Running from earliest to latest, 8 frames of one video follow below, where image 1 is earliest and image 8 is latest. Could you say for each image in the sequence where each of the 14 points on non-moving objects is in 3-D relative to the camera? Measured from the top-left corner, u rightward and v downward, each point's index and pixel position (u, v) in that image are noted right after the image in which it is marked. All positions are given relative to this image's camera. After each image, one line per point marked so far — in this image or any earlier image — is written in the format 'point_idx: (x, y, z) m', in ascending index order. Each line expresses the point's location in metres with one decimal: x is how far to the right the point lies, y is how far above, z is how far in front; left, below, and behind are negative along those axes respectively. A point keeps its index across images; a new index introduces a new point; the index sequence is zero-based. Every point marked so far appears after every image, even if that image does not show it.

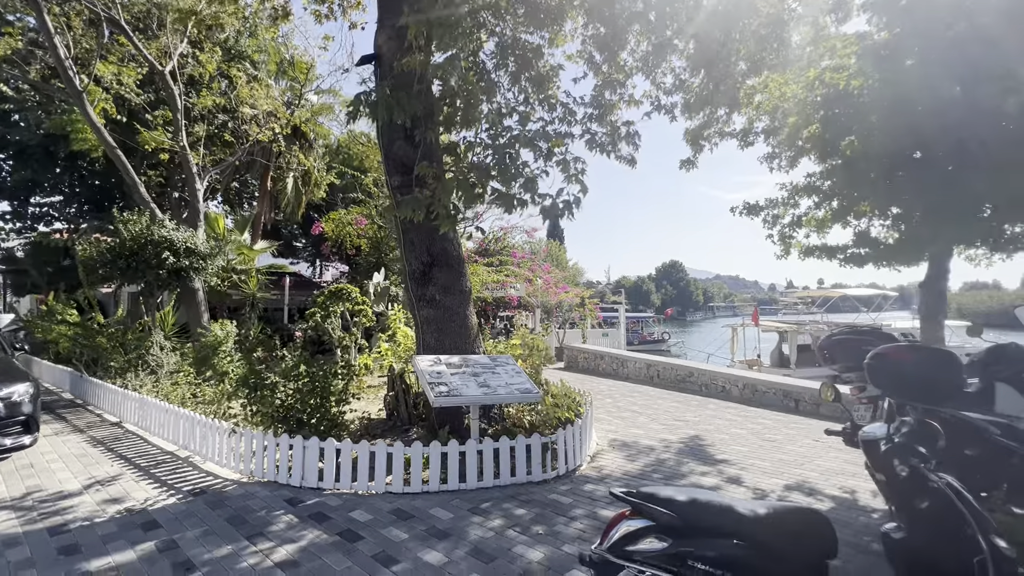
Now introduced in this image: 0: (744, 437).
0: (+3.5, -2.3, +7.3) m
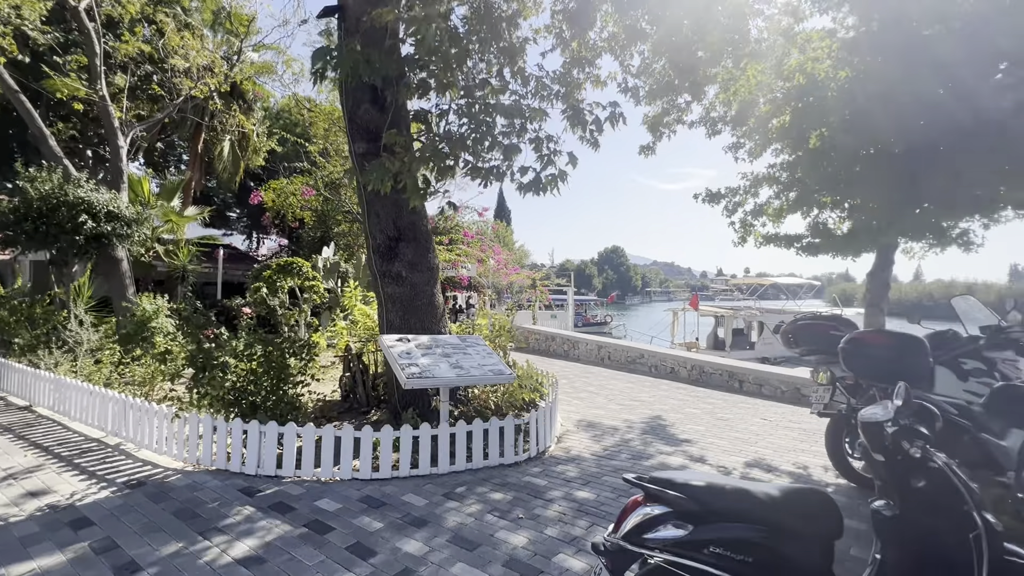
0: (+3.0, -2.0, +7.5) m
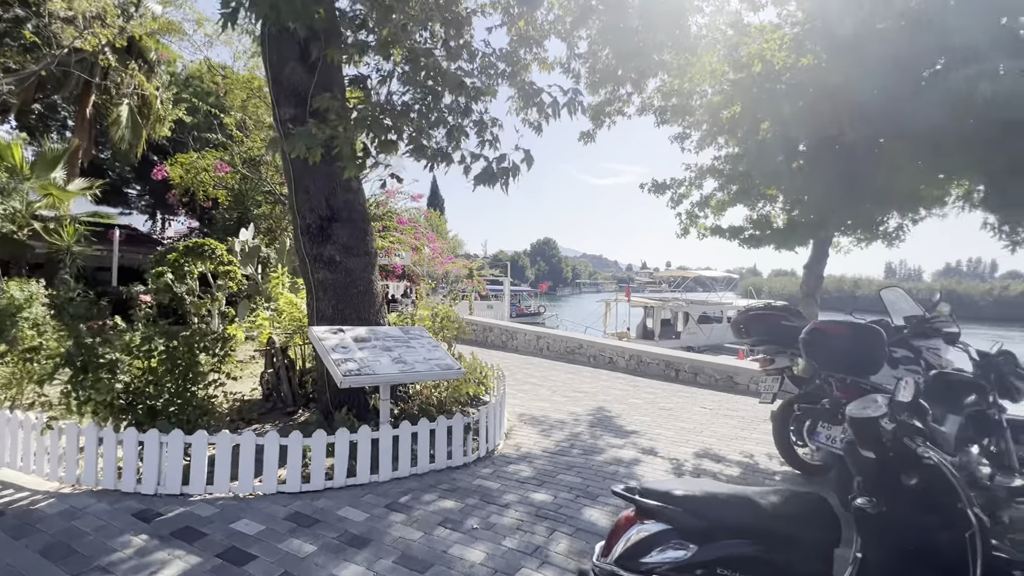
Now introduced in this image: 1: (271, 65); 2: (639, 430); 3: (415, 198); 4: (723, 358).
0: (+2.1, -1.9, +7.5) m
1: (-2.8, +2.6, +5.6) m
2: (+1.6, -1.8, +6.1) m
3: (-4.1, +3.8, +19.7) m
4: (+4.3, -1.4, +9.7) m
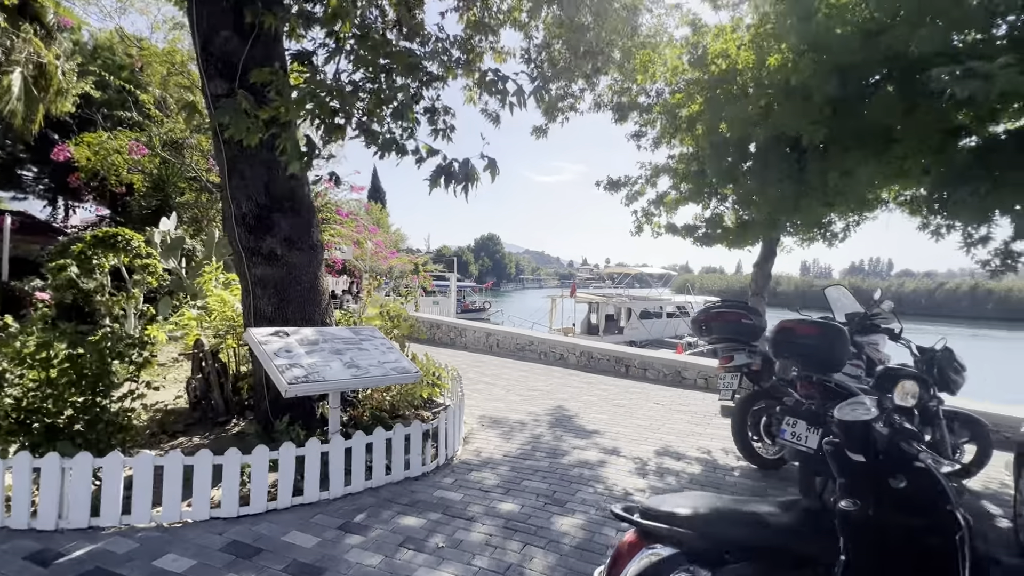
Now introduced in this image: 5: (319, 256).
0: (+1.4, -1.8, +7.5) m
1: (-3.3, +2.7, +4.9) m
2: (+1.1, -1.8, +6.0) m
3: (-6.2, +3.9, +18.8) m
4: (+3.3, -1.4, +9.9) m
5: (-2.1, +0.4, +5.2) m
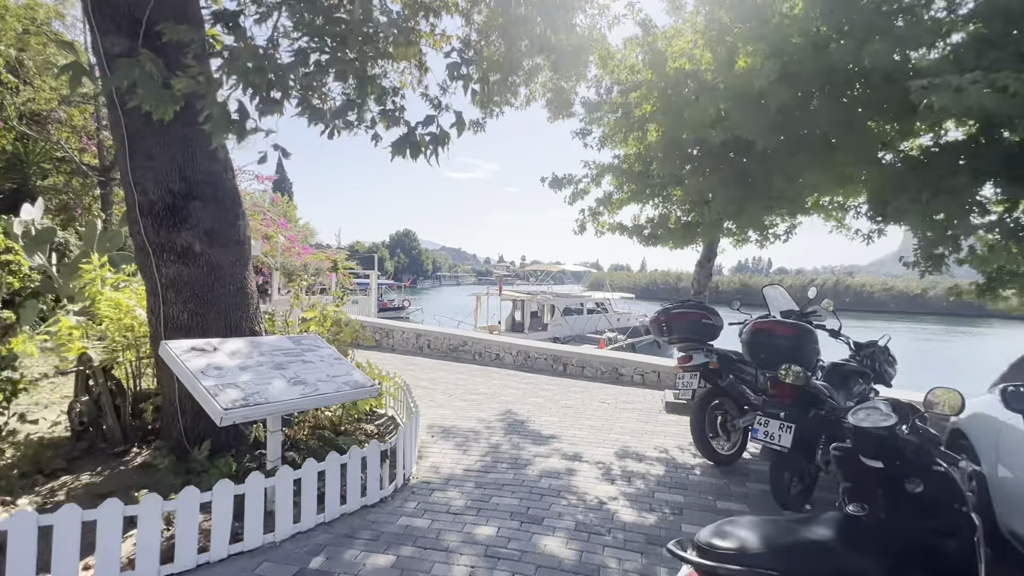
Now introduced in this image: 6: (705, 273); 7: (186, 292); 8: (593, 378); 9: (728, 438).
0: (+0.5, -1.8, +7.4) m
1: (-3.6, +2.6, +4.0) m
2: (+0.5, -1.8, +5.9) m
3: (-8.9, +4.0, +17.1) m
4: (+2.0, -1.3, +10.1) m
5: (-2.5, +0.3, +4.4) m
6: (+2.8, +0.2, +6.9) m
7: (-2.8, 0.0, +4.1) m
8: (+1.7, -1.9, +10.1) m
9: (+2.3, -1.6, +5.1) m
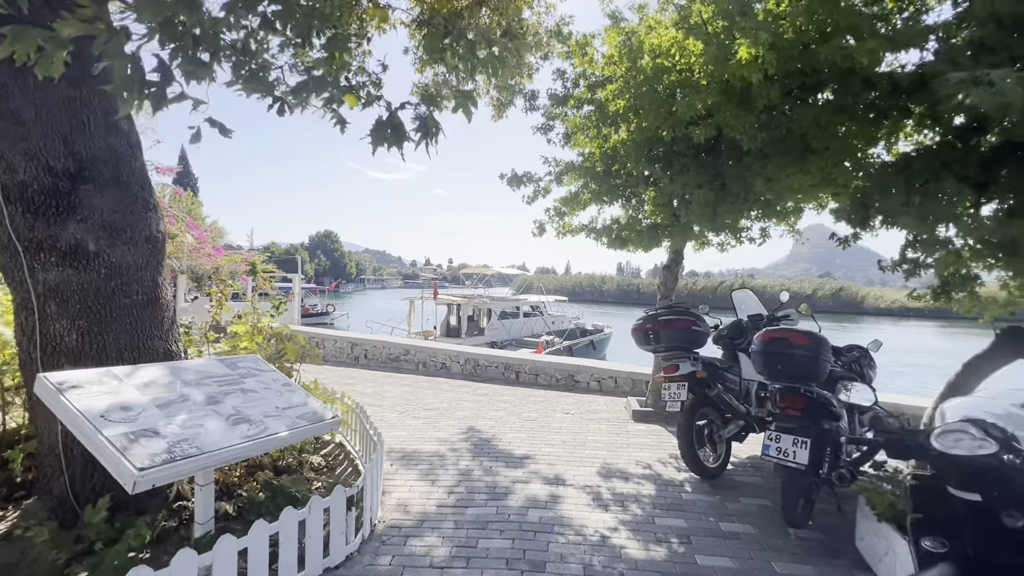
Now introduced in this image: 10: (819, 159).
0: (-0.1, -1.9, +6.8) m
1: (-3.6, +2.6, +2.9) m
2: (+0.2, -1.9, +5.4) m
3: (-10.9, +3.8, +15.1) m
4: (+1.0, -1.4, +9.7) m
5: (-2.6, +0.3, +3.5) m
6: (+2.3, +0.2, +6.8) m
7: (-2.9, -0.1, +3.1) m
8: (+0.7, -2.0, +9.7) m
9: (+2.1, -1.7, +4.8) m
10: (+3.0, +1.3, +4.8) m
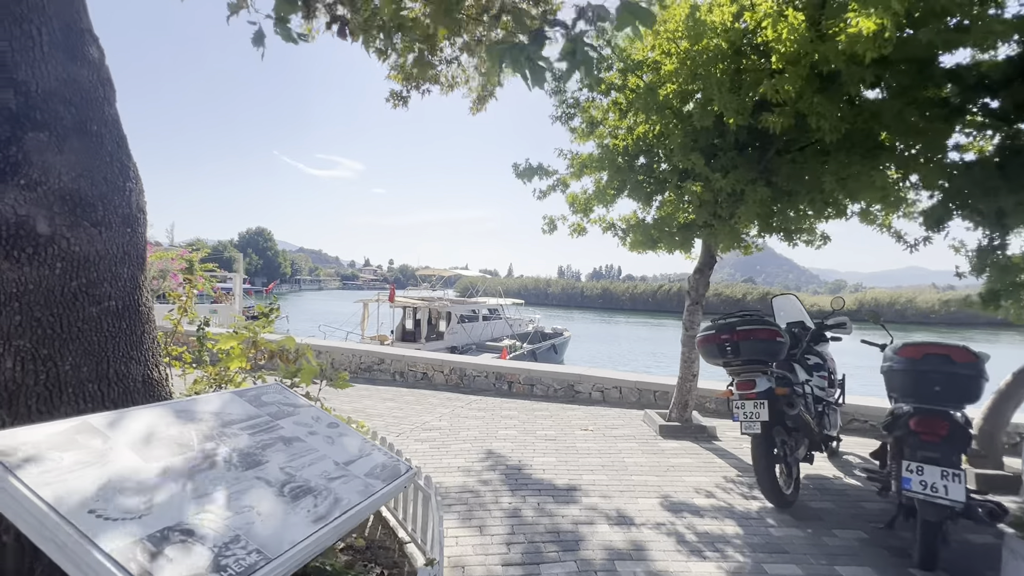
0: (+0.2, -2.0, +6.1) m
1: (-2.8, +2.6, +1.7) m
2: (+0.6, -1.9, +4.6) m
3: (-11.5, +3.8, +12.9) m
4: (+0.9, -1.5, +9.1) m
5: (-1.9, +0.2, +2.4) m
6: (+2.5, +0.1, +6.3) m
7: (-2.1, -0.1, +2.0) m
8: (+0.6, -2.1, +9.0) m
9: (+2.5, -1.7, +4.4) m
10: (+3.5, +1.2, +4.4) m
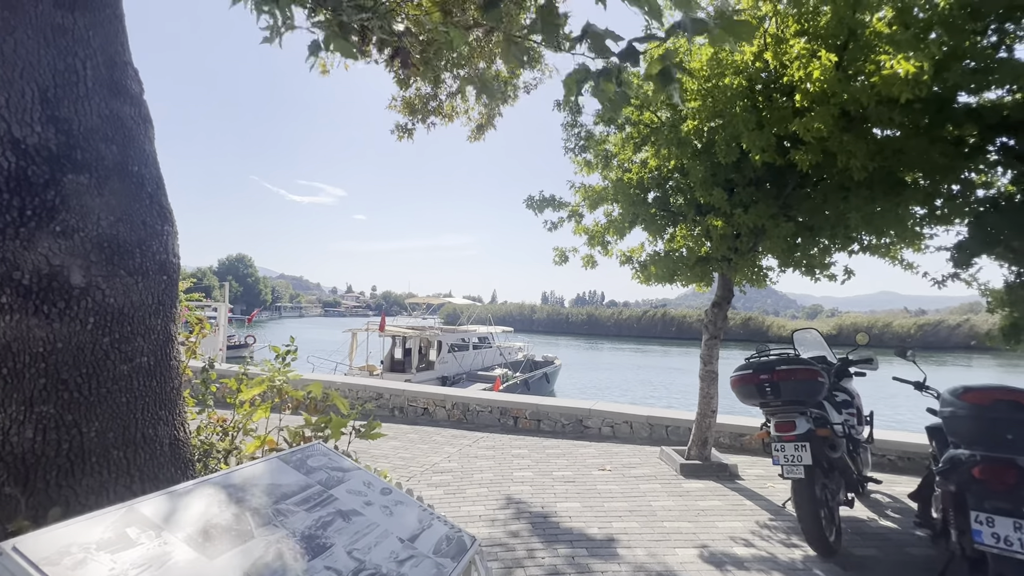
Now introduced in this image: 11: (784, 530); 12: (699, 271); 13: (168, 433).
0: (+0.4, -2.4, +5.8) m
1: (-2.5, +2.3, +1.6) m
2: (+0.9, -2.3, +4.4) m
3: (-11.6, +2.9, +12.6) m
4: (+1.0, -2.1, +8.8) m
5: (-1.6, 0.0, +2.2) m
6: (+2.7, -0.3, +6.2) m
7: (-1.8, -0.3, +1.8) m
8: (+0.7, -2.7, +8.7) m
9: (+2.8, -2.0, +4.2) m
10: (+3.8, +0.9, +4.5) m
11: (+2.6, -2.3, +4.6) m
12: (+2.4, +0.2, +5.9) m
13: (-1.6, -0.7, +2.2) m
